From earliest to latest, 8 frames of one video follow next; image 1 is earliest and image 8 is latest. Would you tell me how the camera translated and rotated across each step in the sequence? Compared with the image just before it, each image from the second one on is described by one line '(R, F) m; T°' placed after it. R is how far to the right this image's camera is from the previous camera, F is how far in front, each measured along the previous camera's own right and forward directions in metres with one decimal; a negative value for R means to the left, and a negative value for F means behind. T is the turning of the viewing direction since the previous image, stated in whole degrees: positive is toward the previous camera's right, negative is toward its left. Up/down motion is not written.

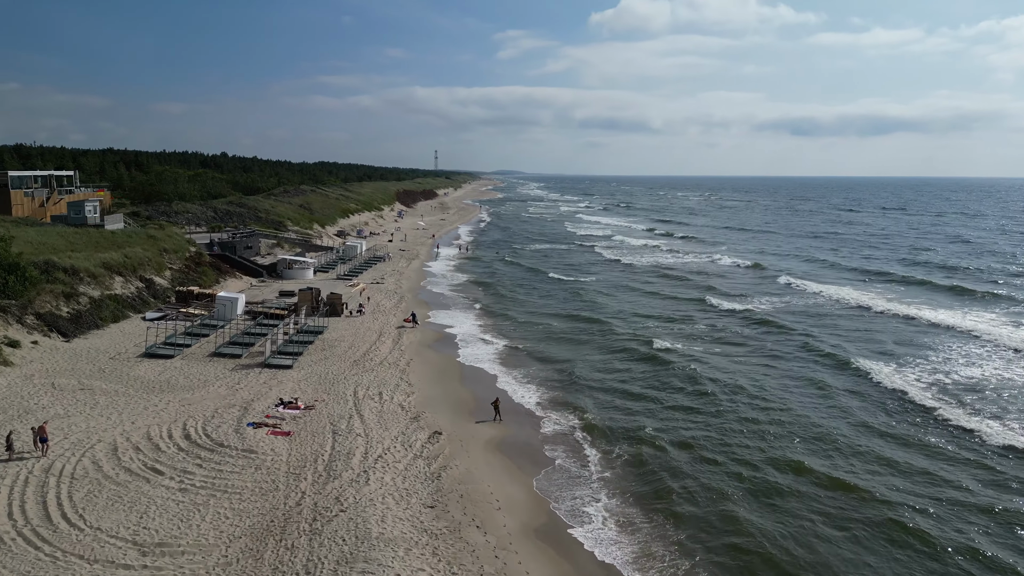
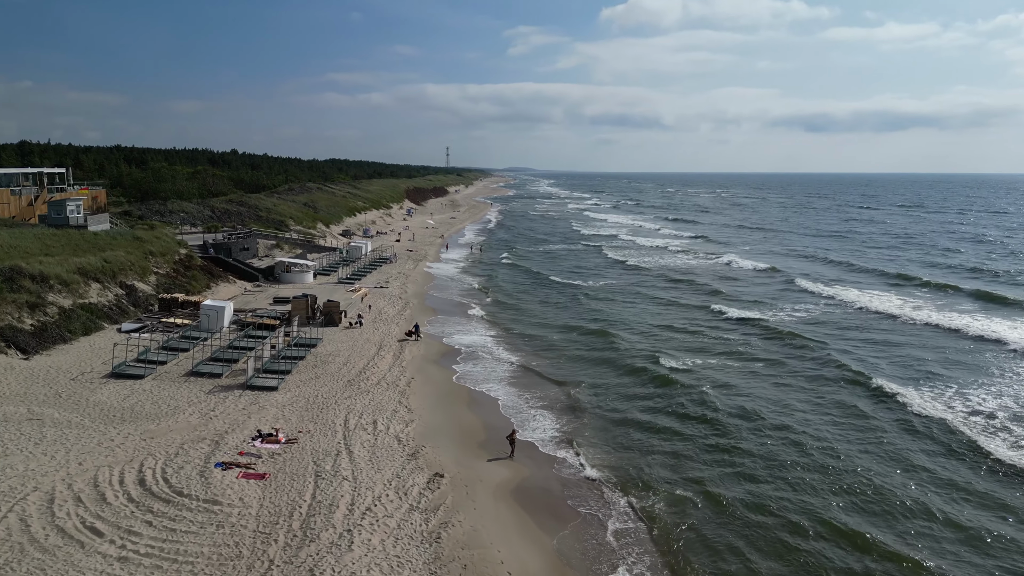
(-0.1, +3.2) m; -1°
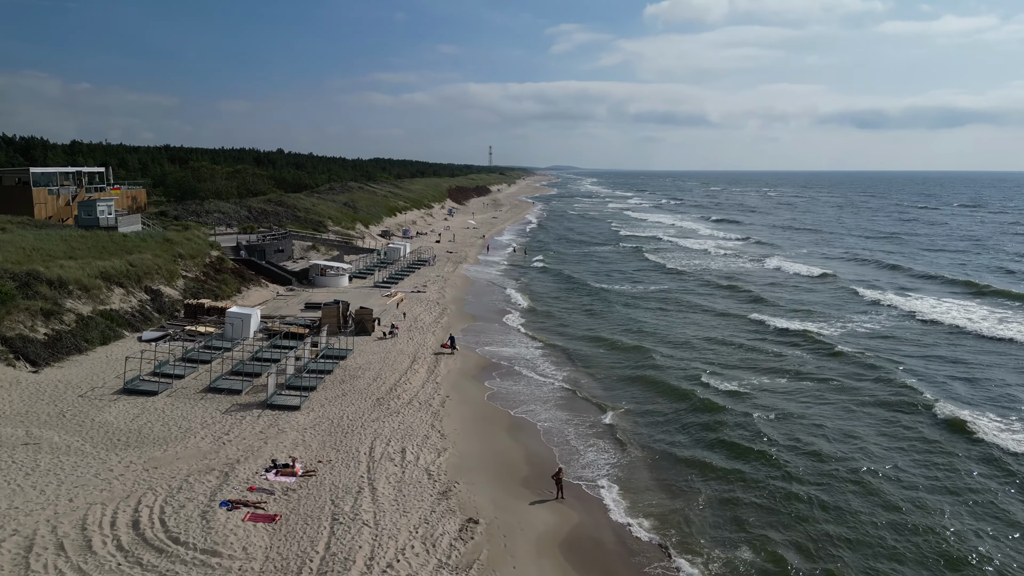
(-0.1, +2.5) m; -3°
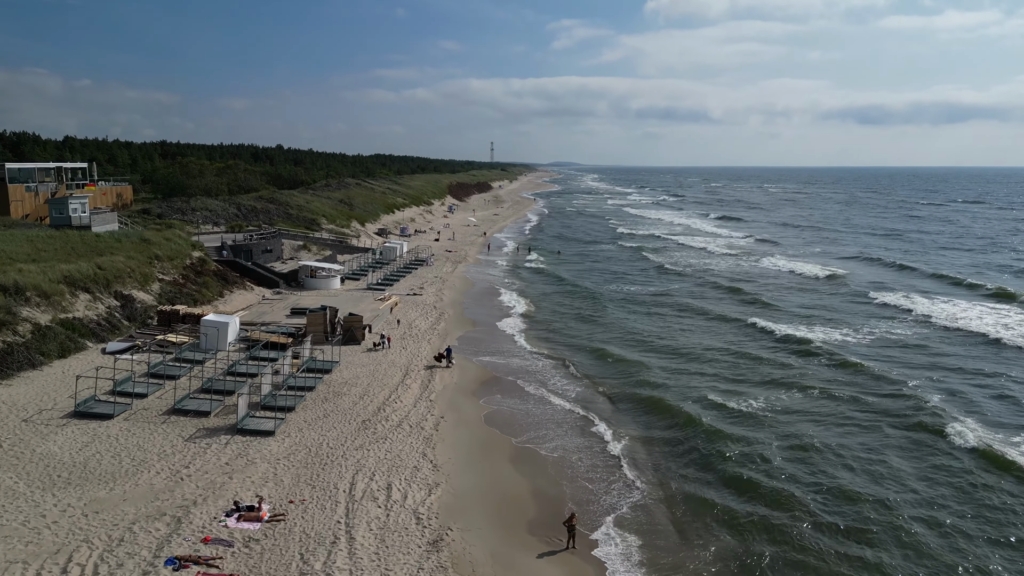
(0.0, +2.5) m; 0°
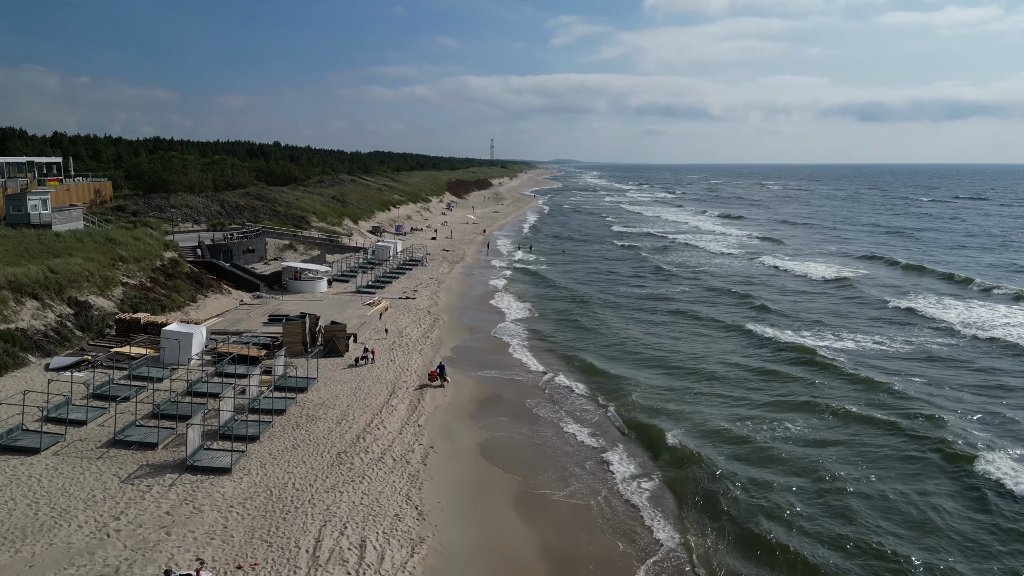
(0.0, +3.0) m; 0°
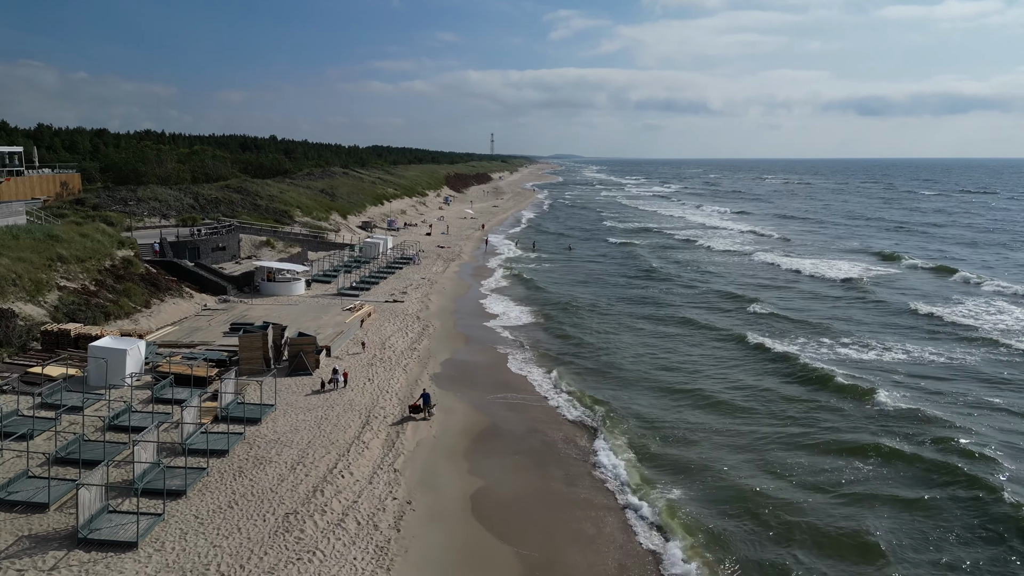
(0.0, +4.0) m; 0°
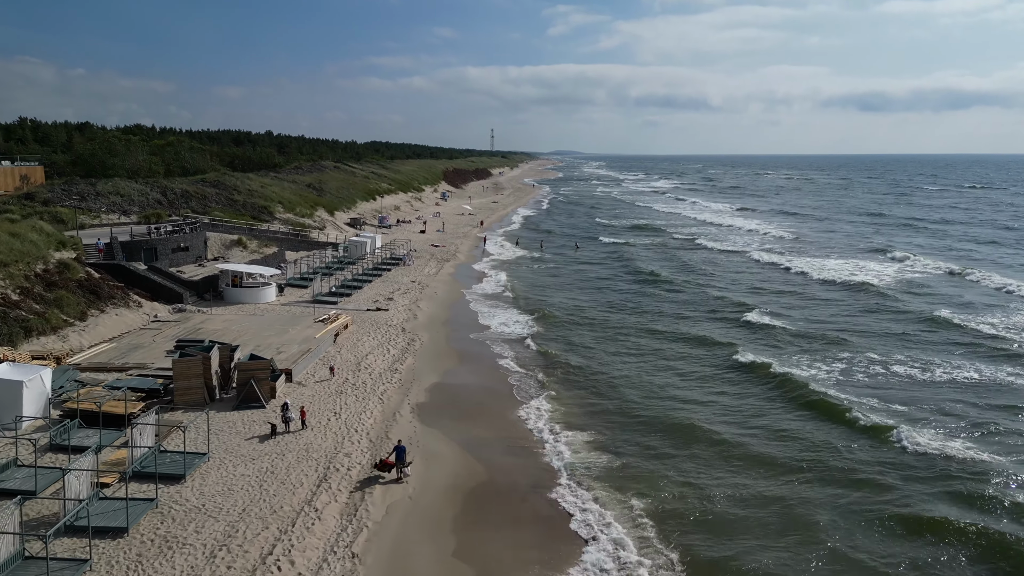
(0.0, +4.1) m; 0°
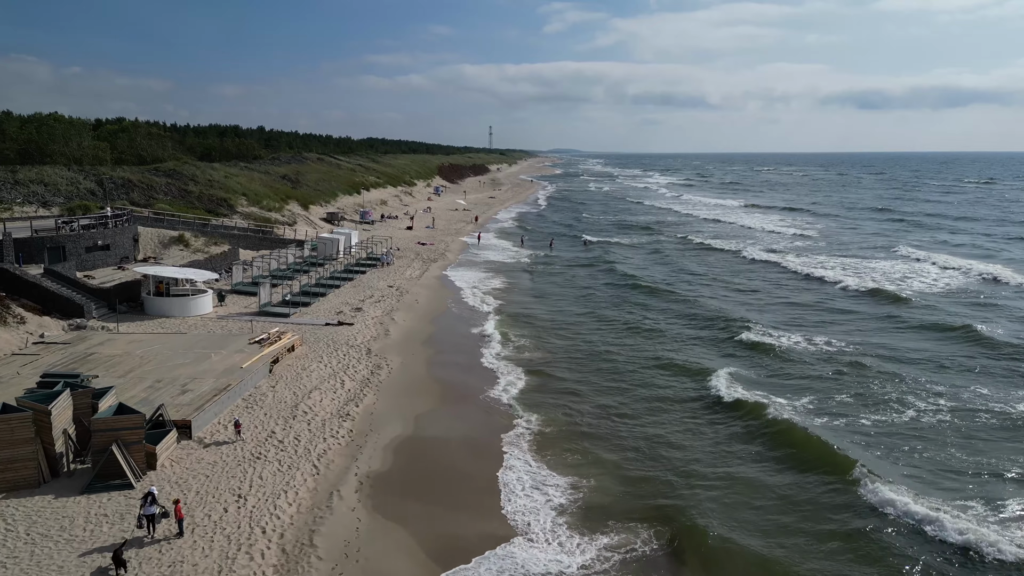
(0.0, +5.9) m; 0°
